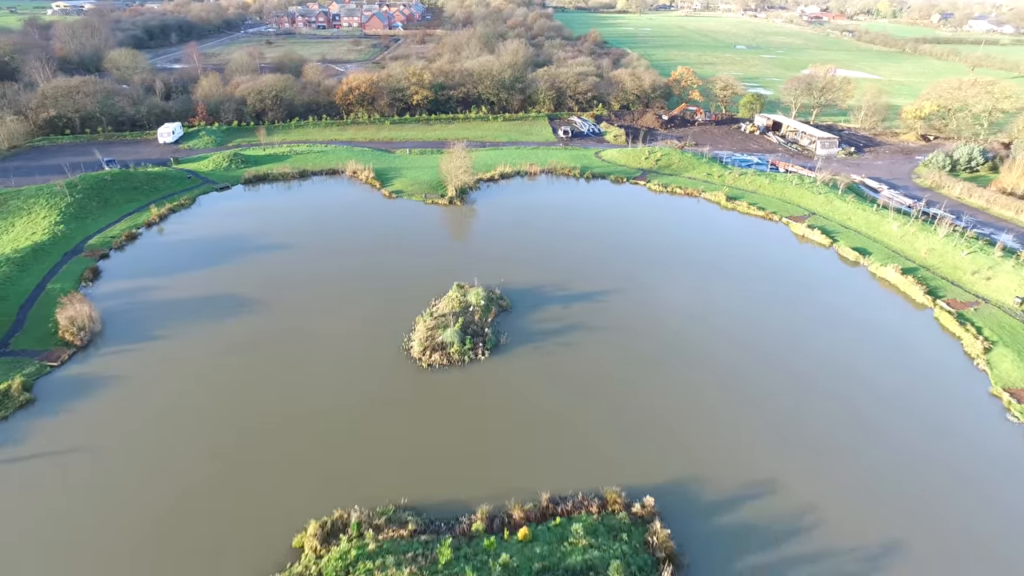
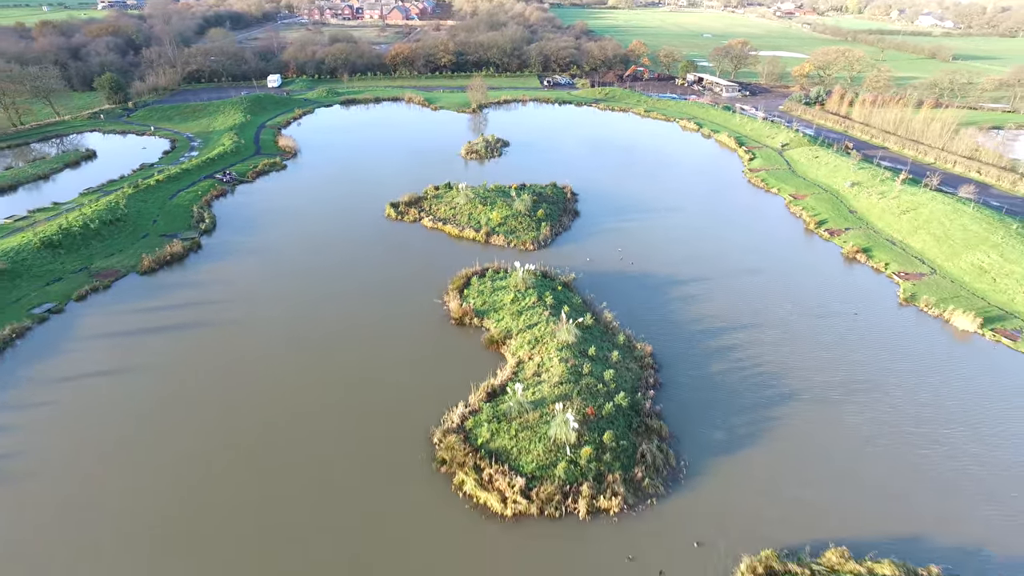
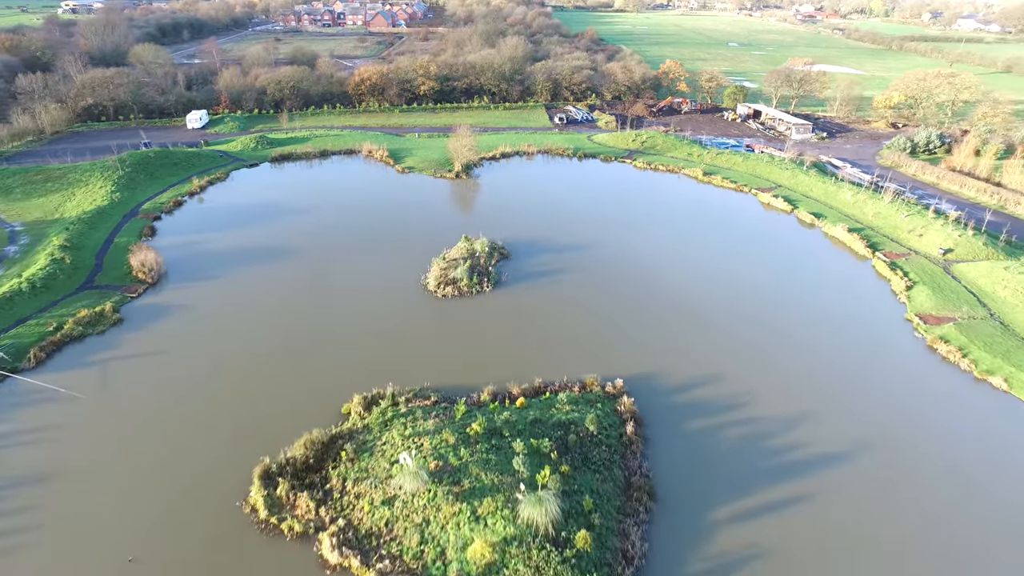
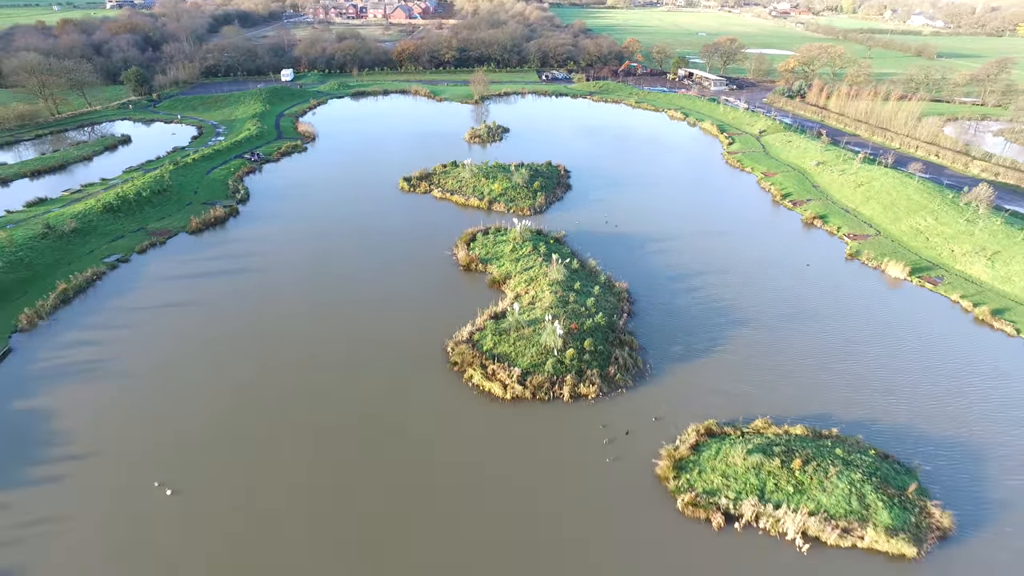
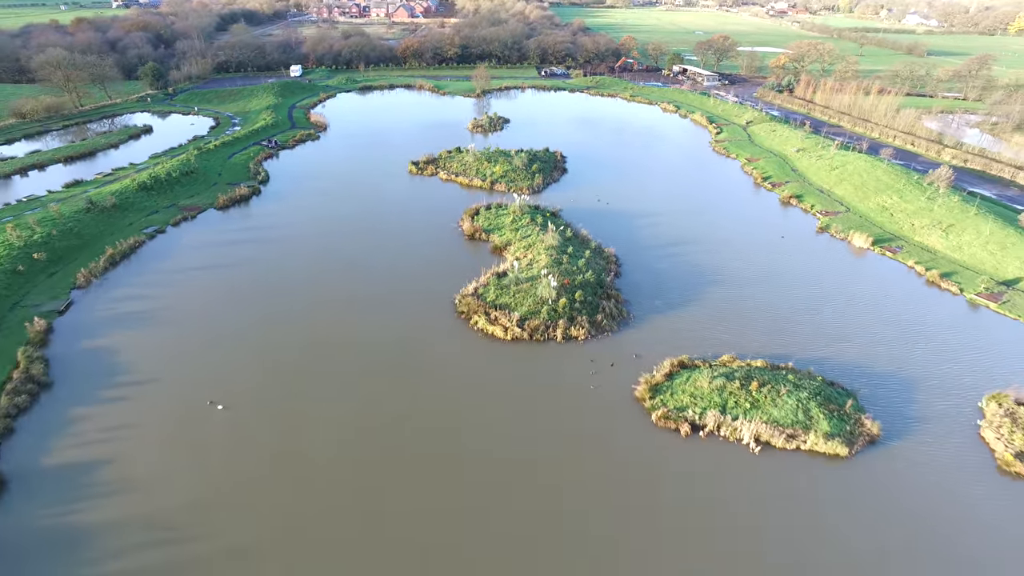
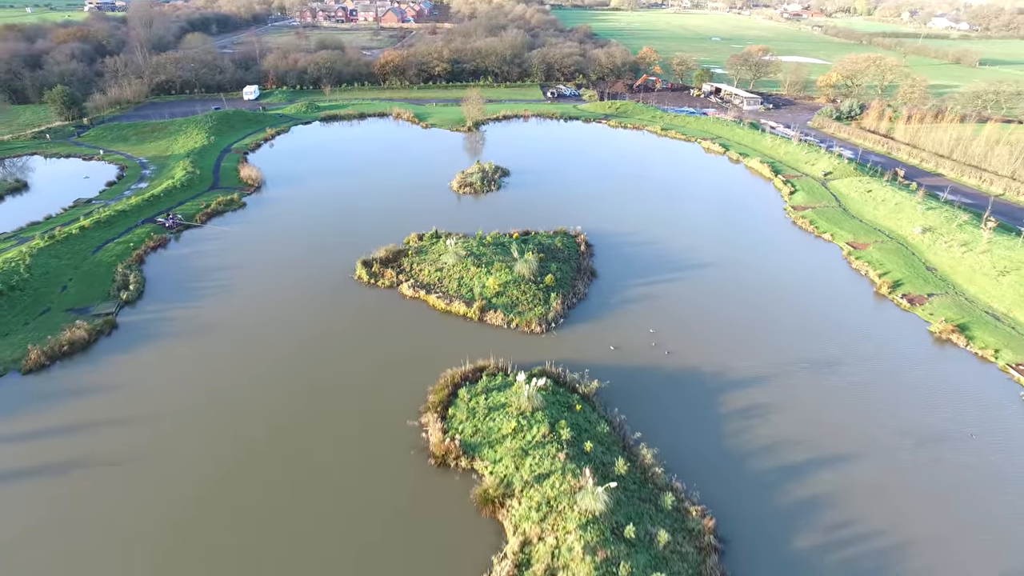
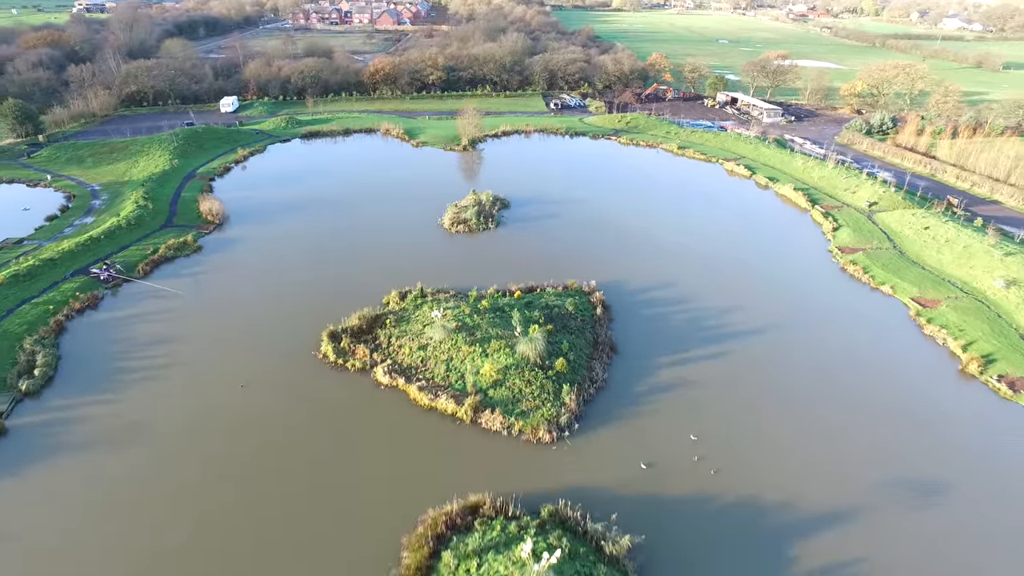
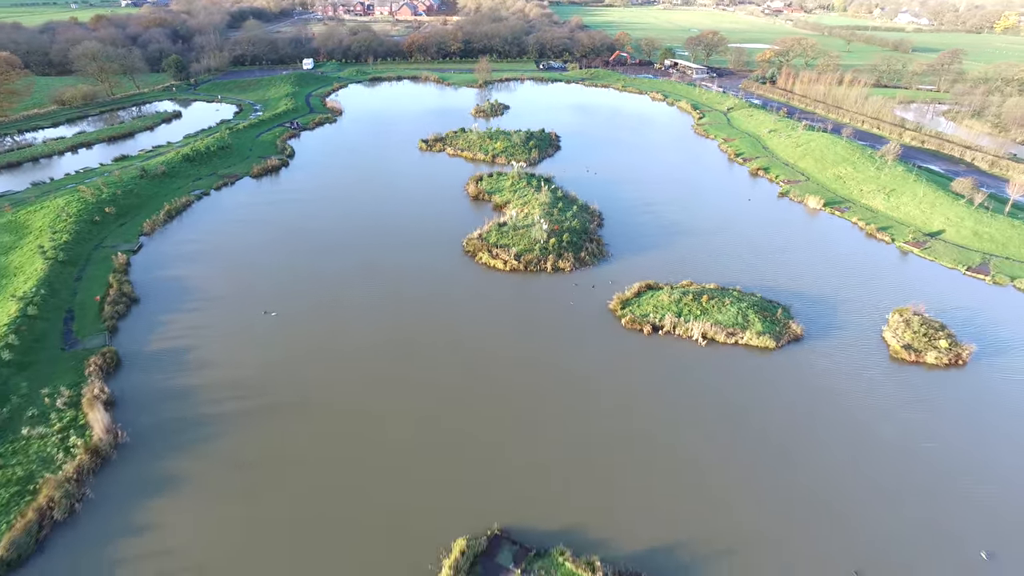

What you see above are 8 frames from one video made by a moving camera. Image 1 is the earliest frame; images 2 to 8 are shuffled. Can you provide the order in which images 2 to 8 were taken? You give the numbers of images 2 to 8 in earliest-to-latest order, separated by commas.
3, 7, 6, 2, 4, 5, 8
